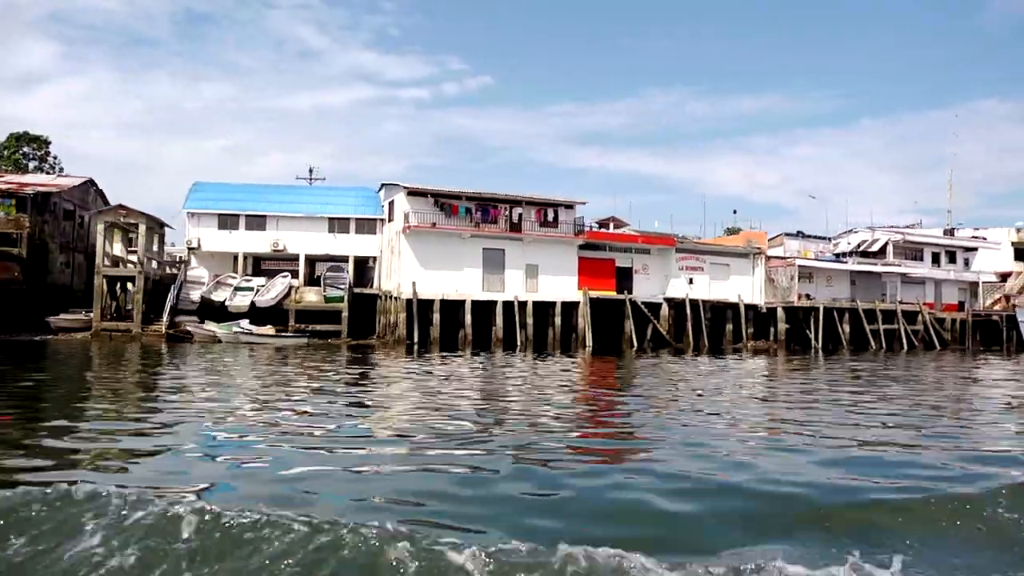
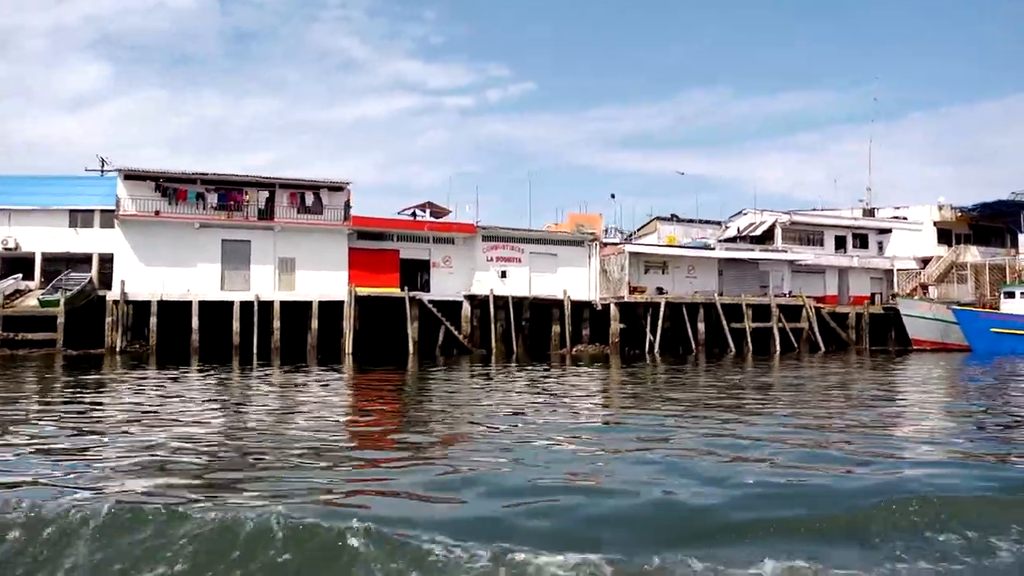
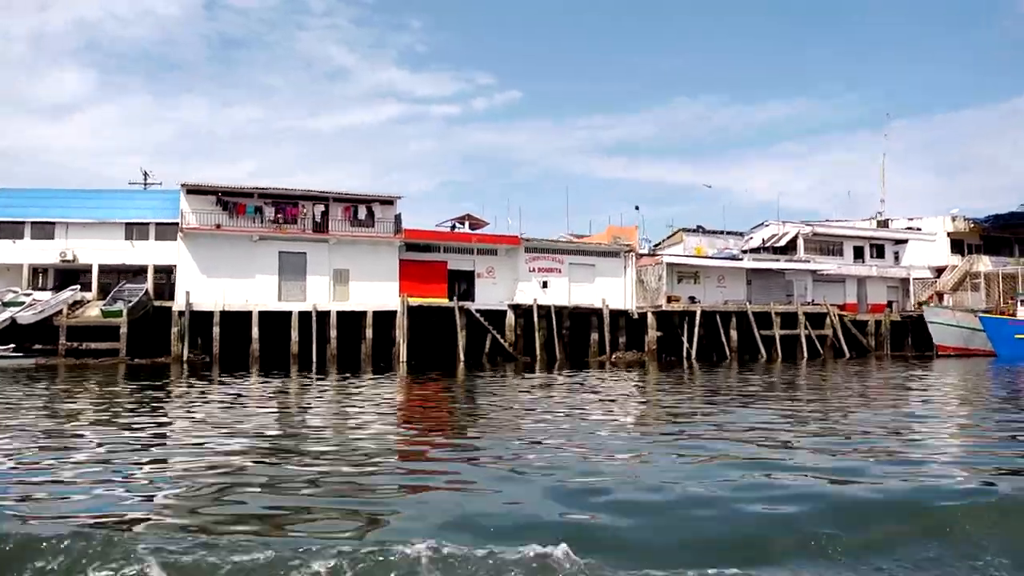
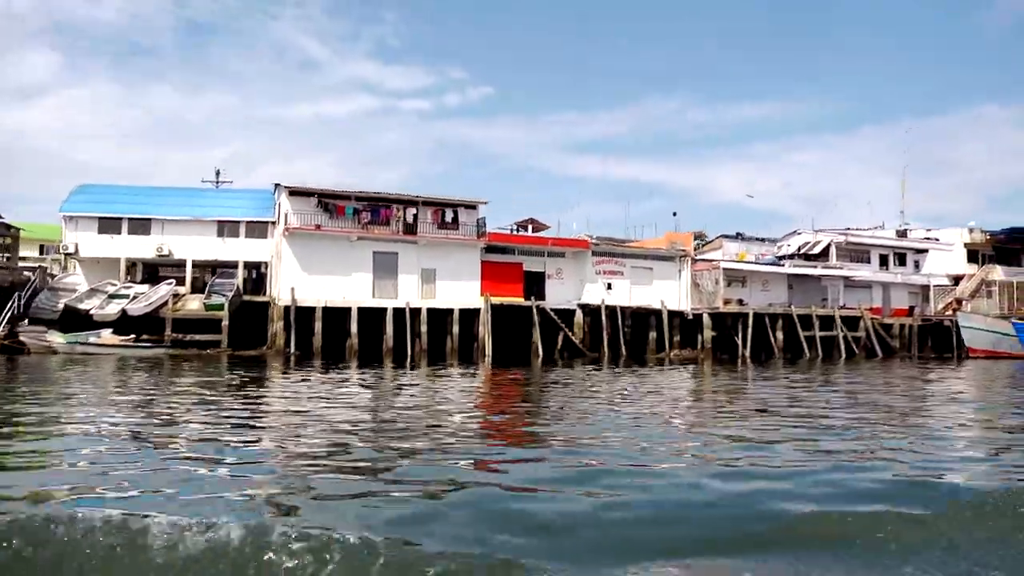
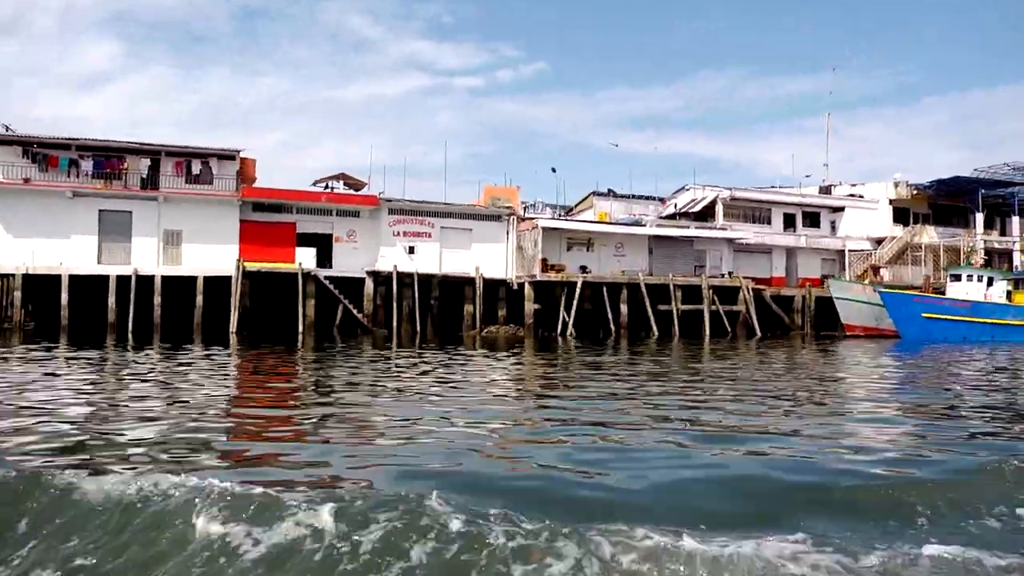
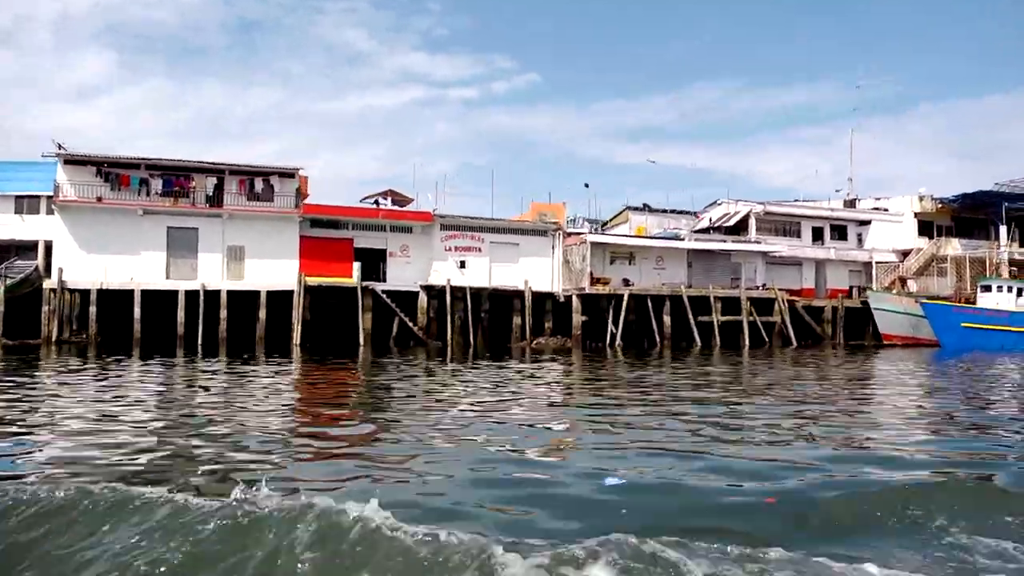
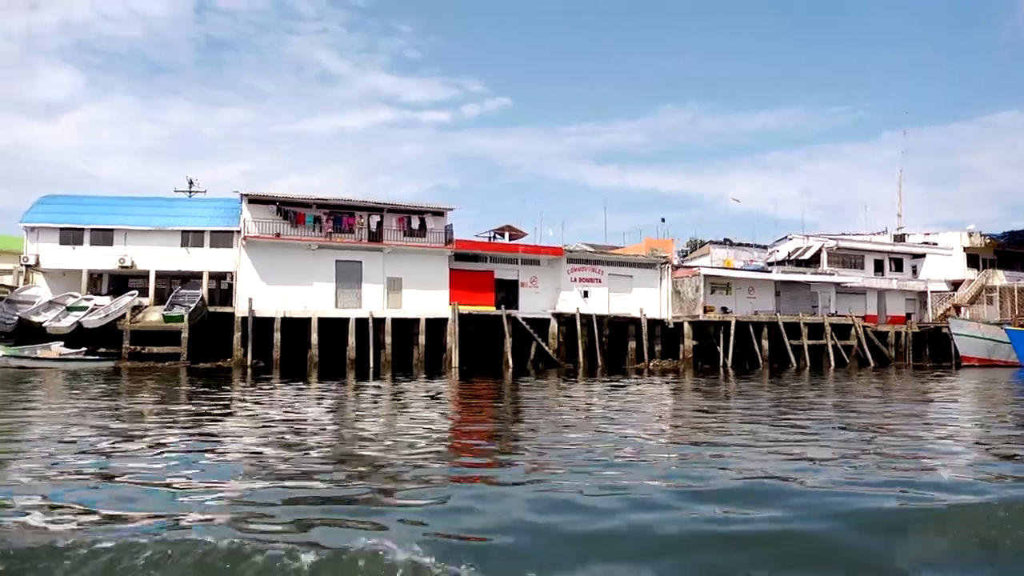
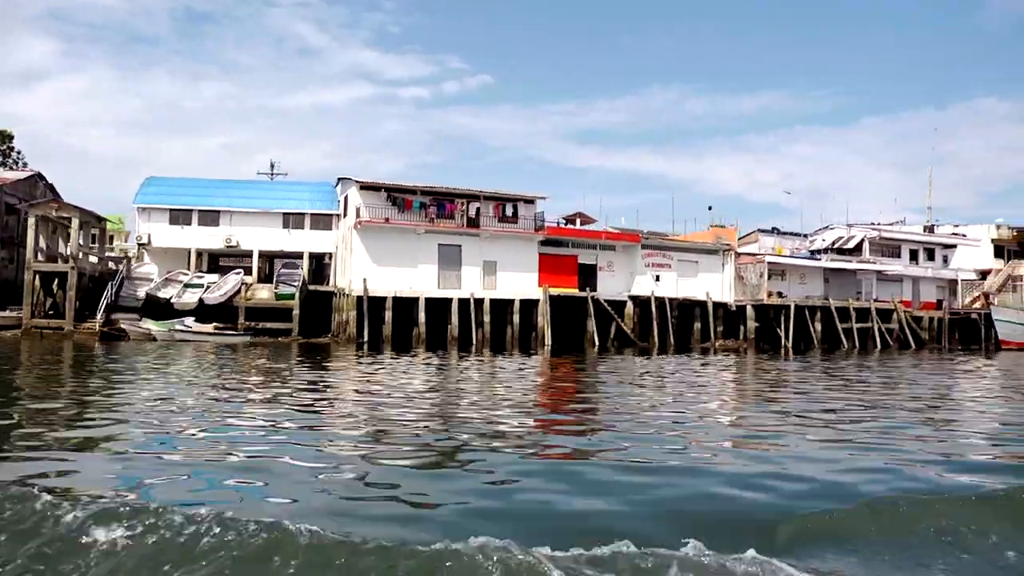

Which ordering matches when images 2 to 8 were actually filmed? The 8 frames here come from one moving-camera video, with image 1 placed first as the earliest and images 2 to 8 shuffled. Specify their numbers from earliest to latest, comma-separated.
8, 4, 7, 3, 2, 6, 5
